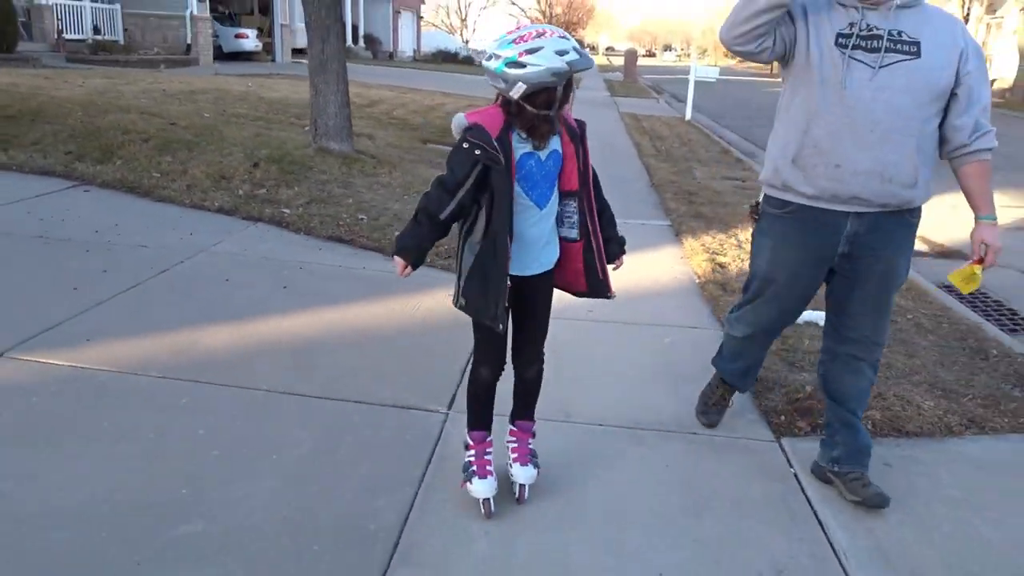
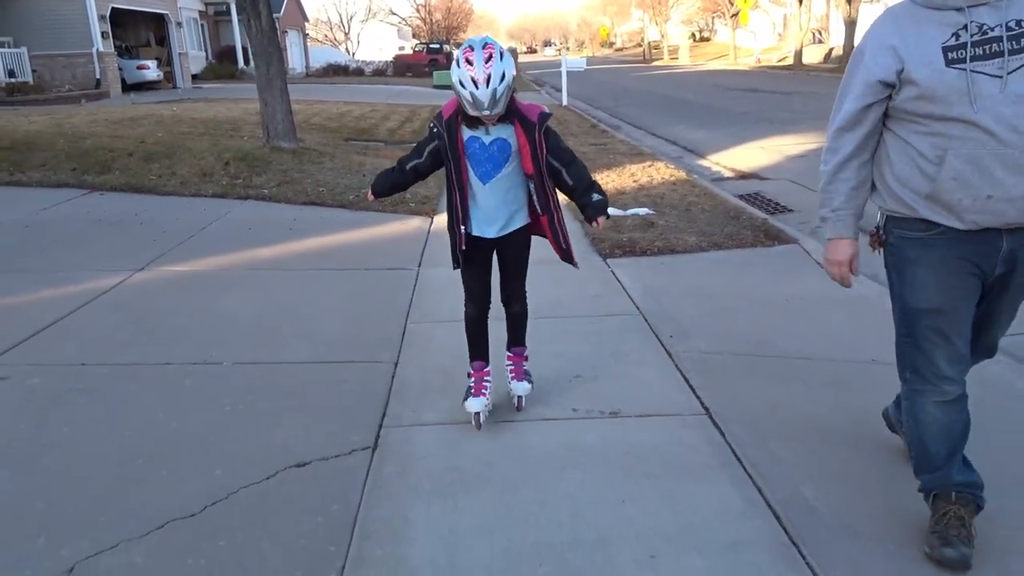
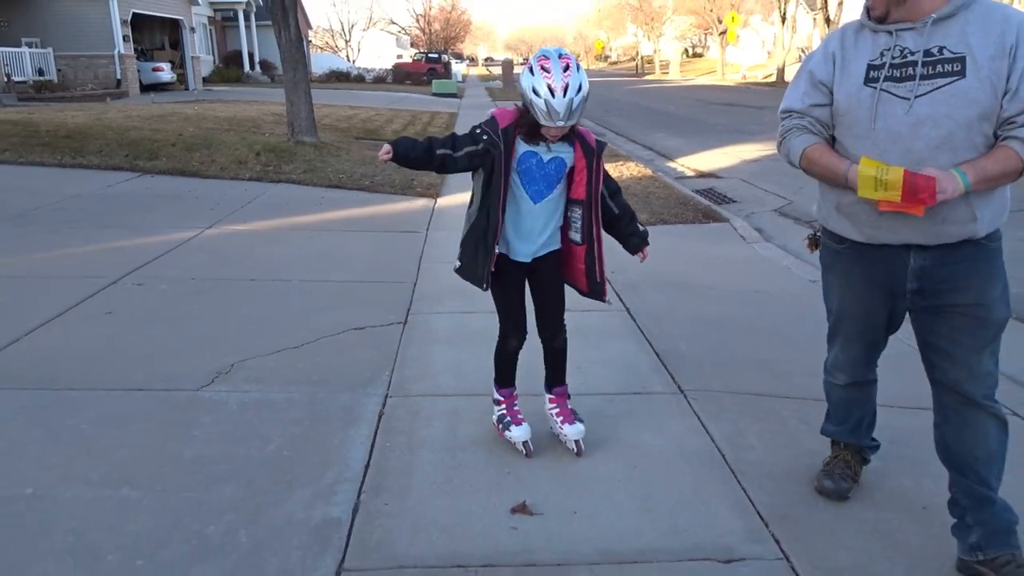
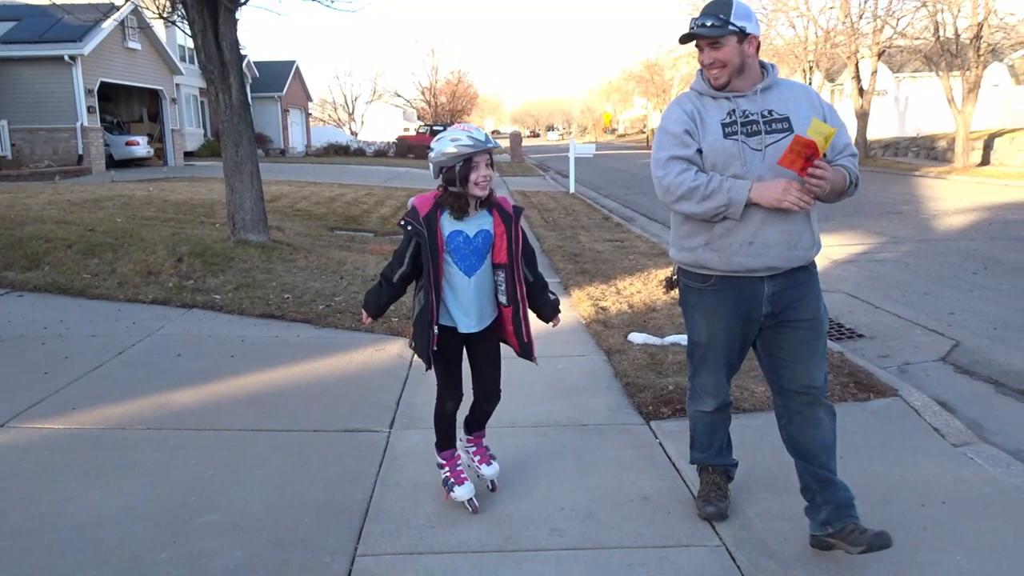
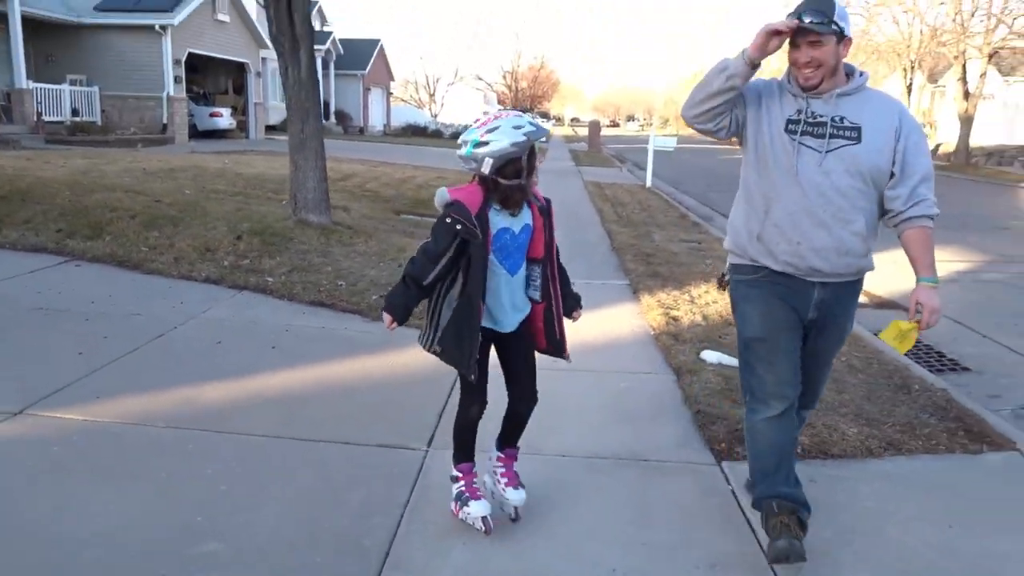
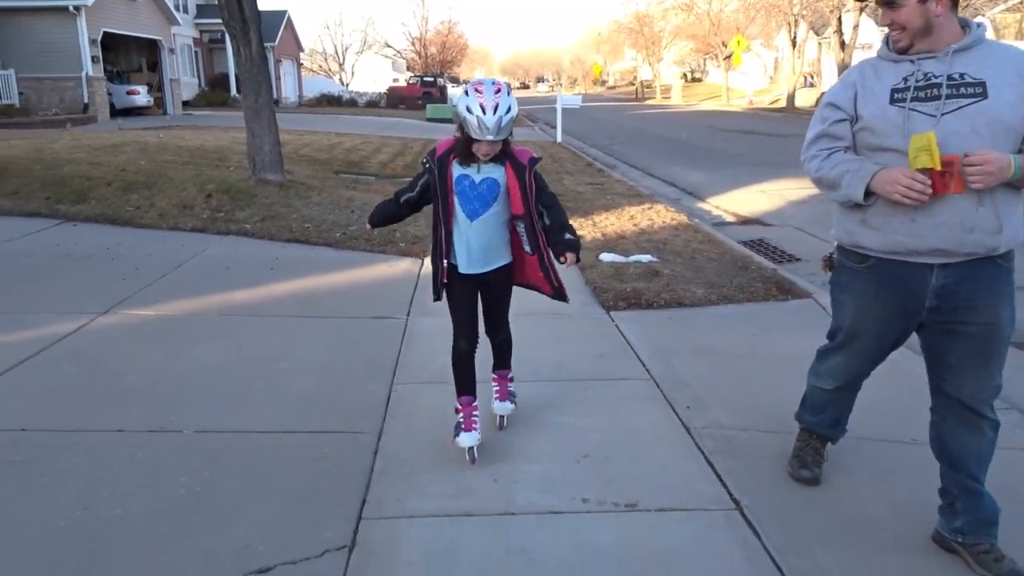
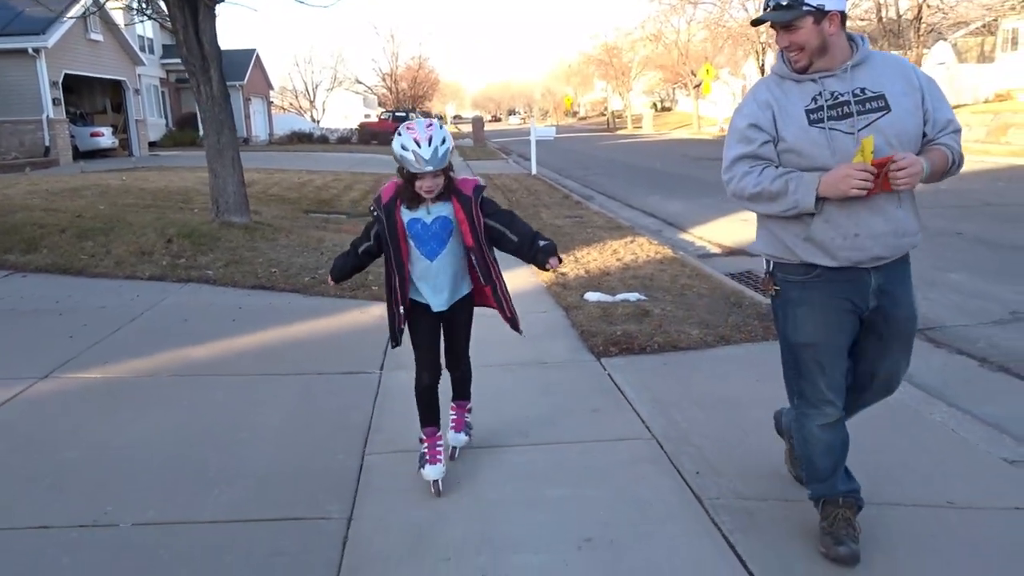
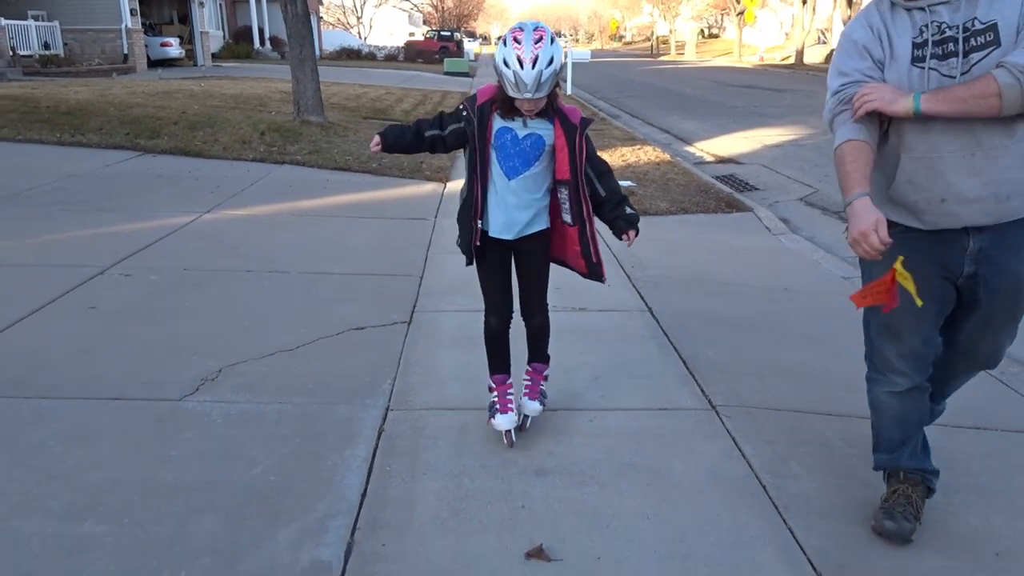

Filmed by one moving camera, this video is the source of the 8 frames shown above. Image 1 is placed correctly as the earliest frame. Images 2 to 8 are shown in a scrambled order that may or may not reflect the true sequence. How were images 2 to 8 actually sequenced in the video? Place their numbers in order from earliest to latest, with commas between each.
5, 4, 7, 6, 2, 8, 3
